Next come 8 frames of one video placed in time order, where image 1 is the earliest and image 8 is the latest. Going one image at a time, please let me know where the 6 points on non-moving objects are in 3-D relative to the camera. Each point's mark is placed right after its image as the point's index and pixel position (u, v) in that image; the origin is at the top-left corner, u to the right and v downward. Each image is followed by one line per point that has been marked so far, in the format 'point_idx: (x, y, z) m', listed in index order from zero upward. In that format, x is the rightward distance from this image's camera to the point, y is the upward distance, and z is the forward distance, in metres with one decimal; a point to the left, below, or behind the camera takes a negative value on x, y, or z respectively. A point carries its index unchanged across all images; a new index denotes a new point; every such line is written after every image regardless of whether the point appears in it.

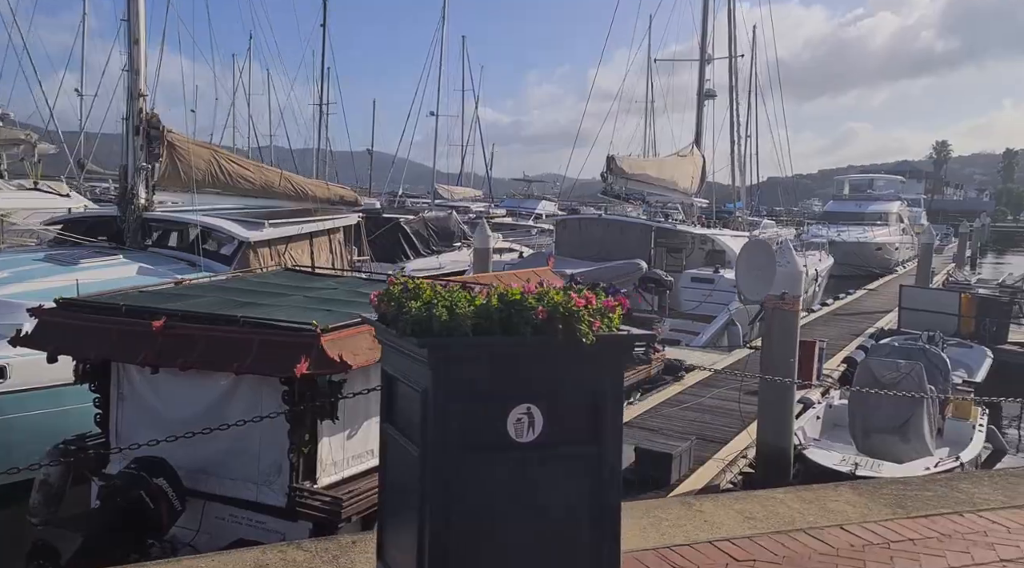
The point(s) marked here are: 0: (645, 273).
0: (+2.9, +0.2, +19.7) m
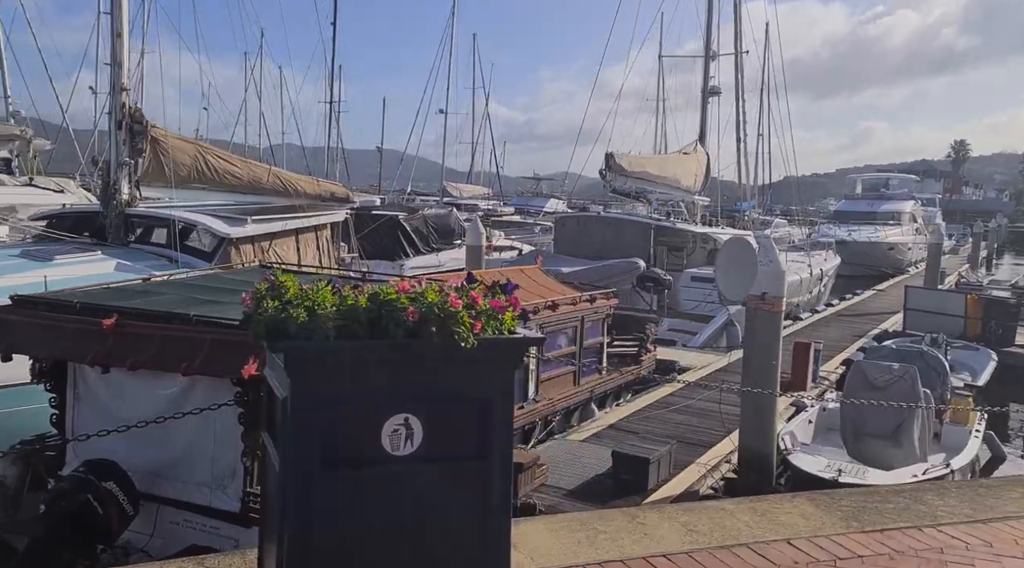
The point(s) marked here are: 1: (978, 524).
0: (+2.9, +0.3, +19.5) m
1: (+1.8, -0.9, +3.5) m
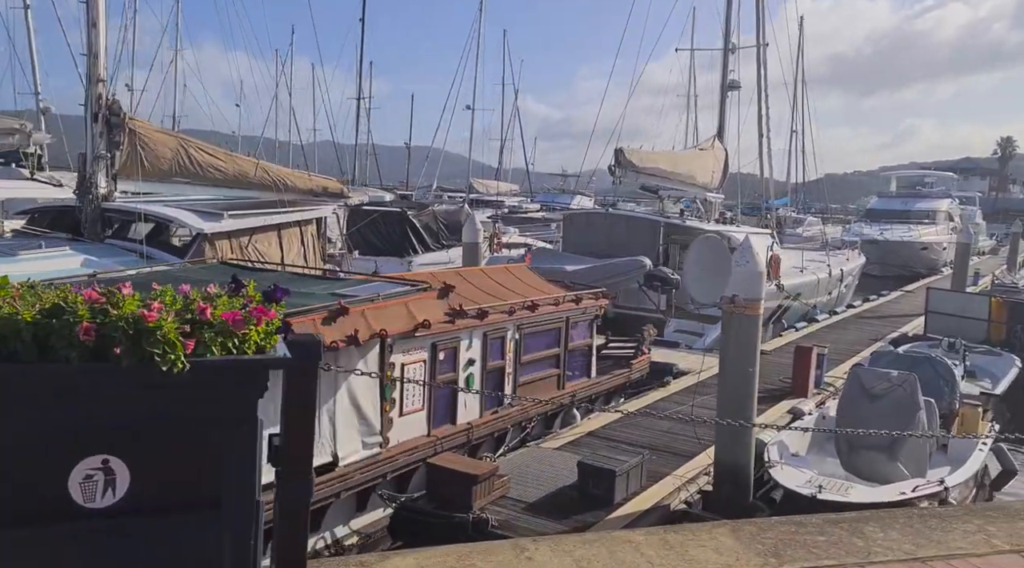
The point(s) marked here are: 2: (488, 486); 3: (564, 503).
0: (+3.0, +0.3, +19.0) m
1: (+1.4, -1.0, +3.1) m
2: (-0.2, -1.5, +6.5) m
3: (+0.4, -1.7, +6.7) m
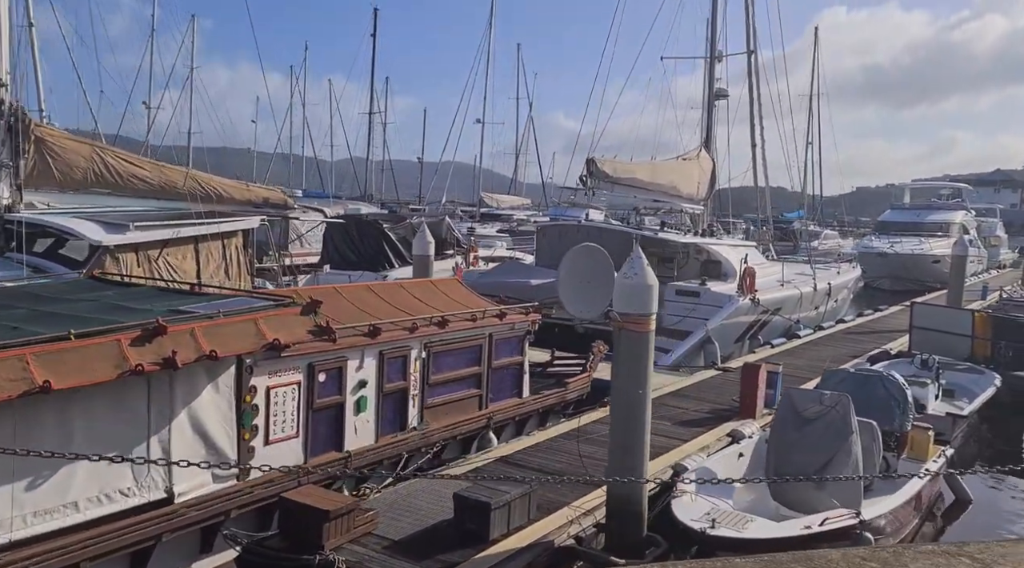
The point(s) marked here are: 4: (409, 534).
0: (+2.3, 0.0, +18.4) m
1: (+0.4, -1.0, +2.4) m
2: (-1.1, -1.6, +5.9) m
3: (-0.5, -1.8, +6.1) m
4: (-0.7, -1.7, +6.2) m
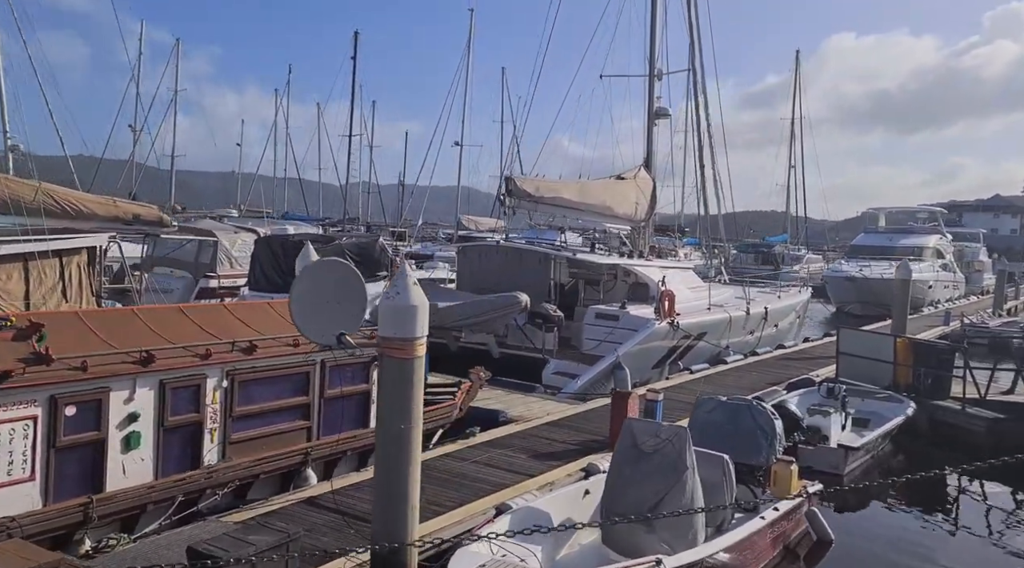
0: (+0.5, -0.5, +17.7) m
1: (-1.1, -1.1, +1.7) m
2: (-2.7, -1.7, +5.1) m
3: (-2.1, -1.9, +5.3) m
4: (-2.3, -1.9, +5.3) m
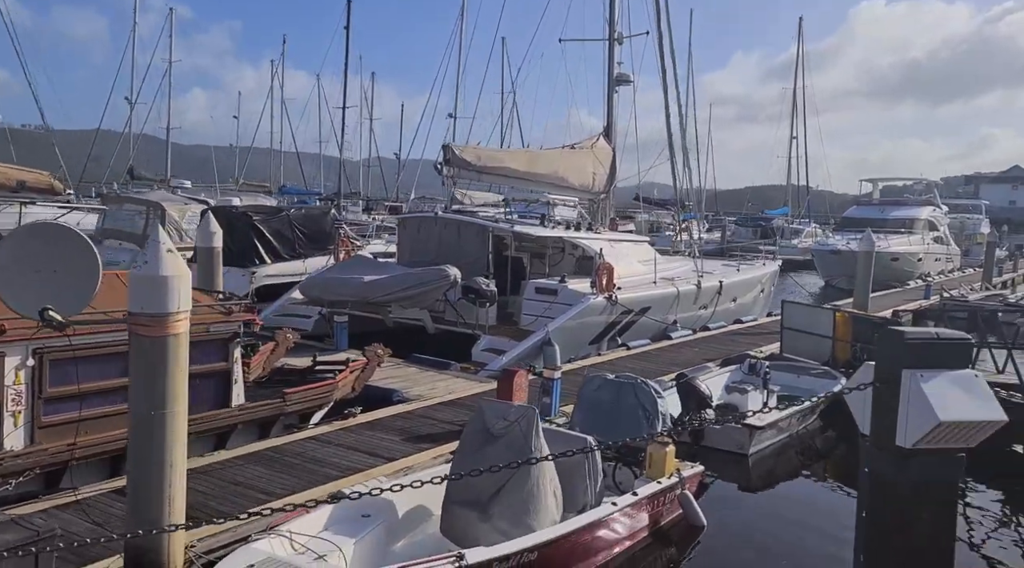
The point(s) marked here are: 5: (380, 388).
0: (-0.8, 0.0, +17.0) m
1: (-2.4, -1.0, +1.0) m
2: (-4.0, -1.5, +4.4) m
3: (-3.4, -1.7, +4.7) m
4: (-3.6, -1.7, +4.7) m
5: (-1.7, -1.3, +11.2) m
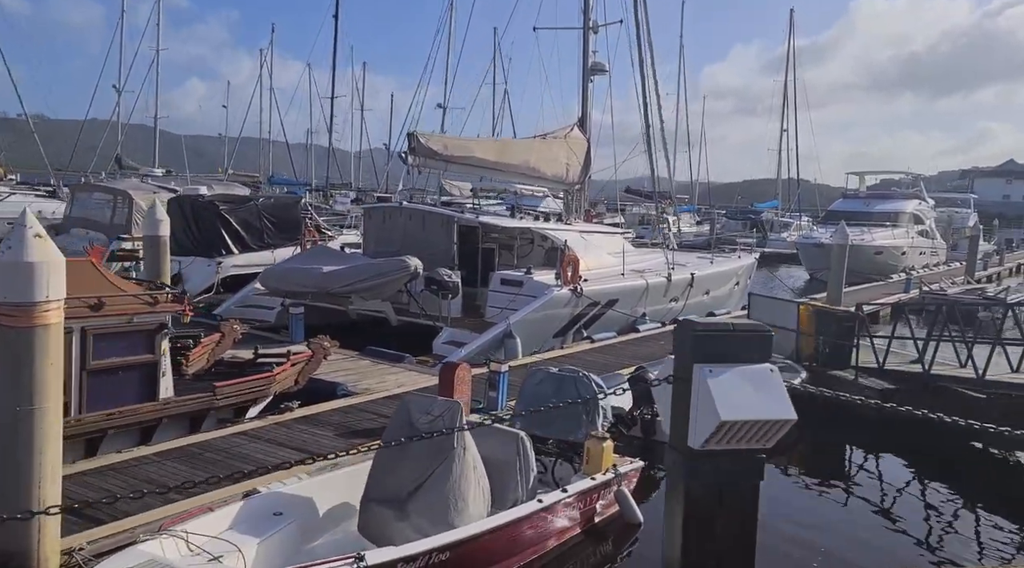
0: (-1.5, +0.2, +16.7) m
1: (-2.9, -1.0, +0.7) m
2: (-4.5, -1.5, +4.1) m
3: (-4.0, -1.6, +4.3) m
4: (-4.2, -1.6, +4.4) m
5: (-2.3, -1.2, +10.9) m
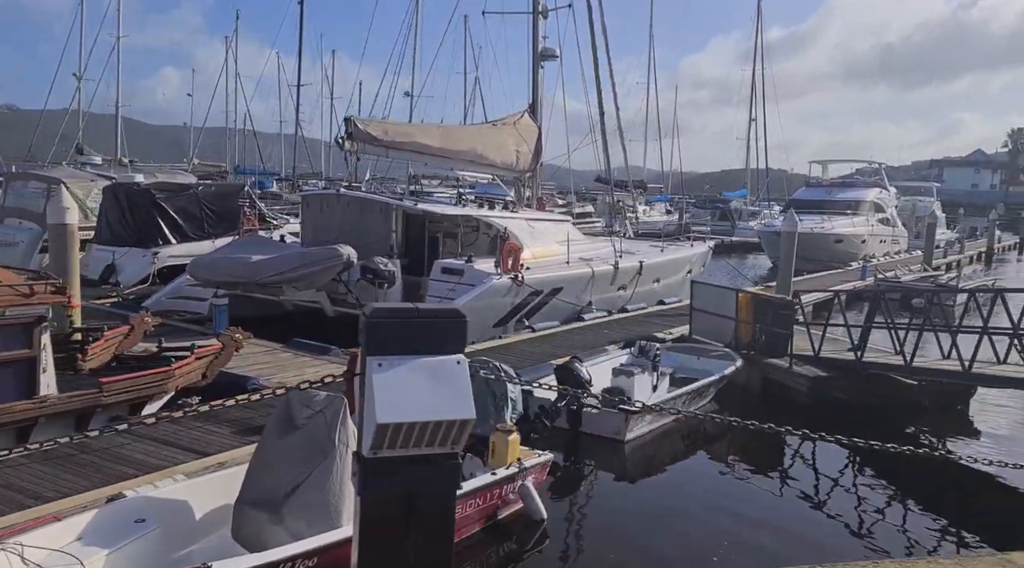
0: (-2.7, +0.4, +16.2) m
1: (-3.5, -0.9, +0.2) m
2: (-5.2, -1.4, +3.5) m
3: (-4.7, -1.6, +3.8) m
4: (-4.9, -1.6, +3.8) m
5: (-3.2, -1.1, +10.4) m
